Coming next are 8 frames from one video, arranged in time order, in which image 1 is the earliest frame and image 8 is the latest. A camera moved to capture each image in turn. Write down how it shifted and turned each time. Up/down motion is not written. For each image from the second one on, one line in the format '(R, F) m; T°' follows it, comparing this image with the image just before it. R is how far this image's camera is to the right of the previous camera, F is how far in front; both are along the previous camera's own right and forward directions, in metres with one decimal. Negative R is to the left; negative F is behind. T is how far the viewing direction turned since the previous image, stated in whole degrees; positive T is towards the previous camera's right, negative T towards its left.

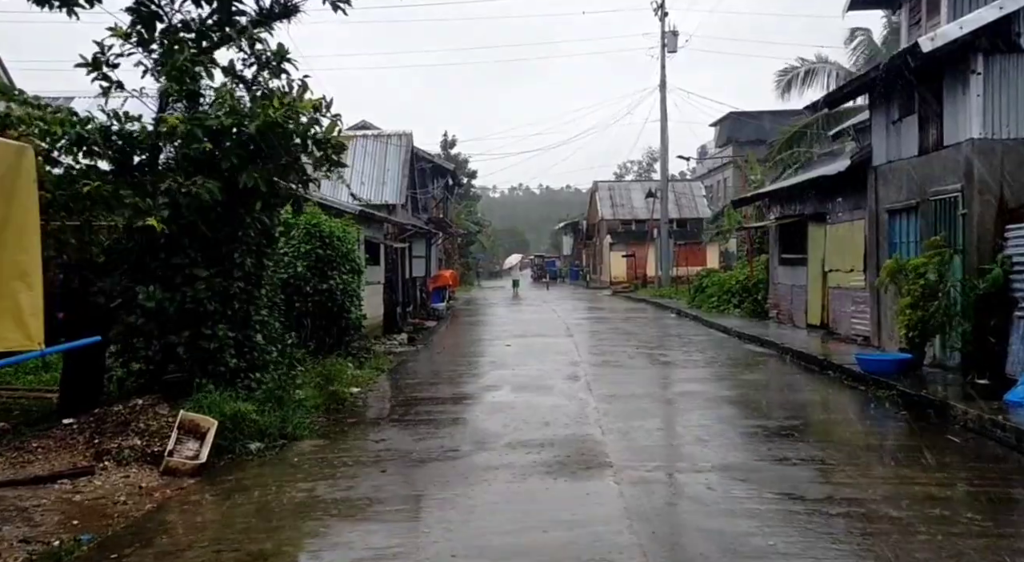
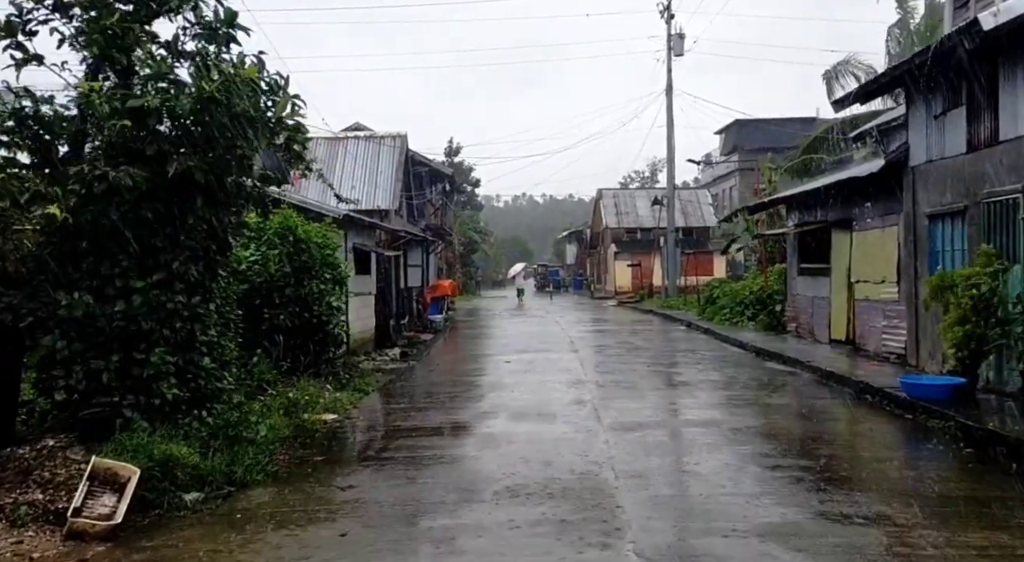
(+0.1, +1.4) m; 0°
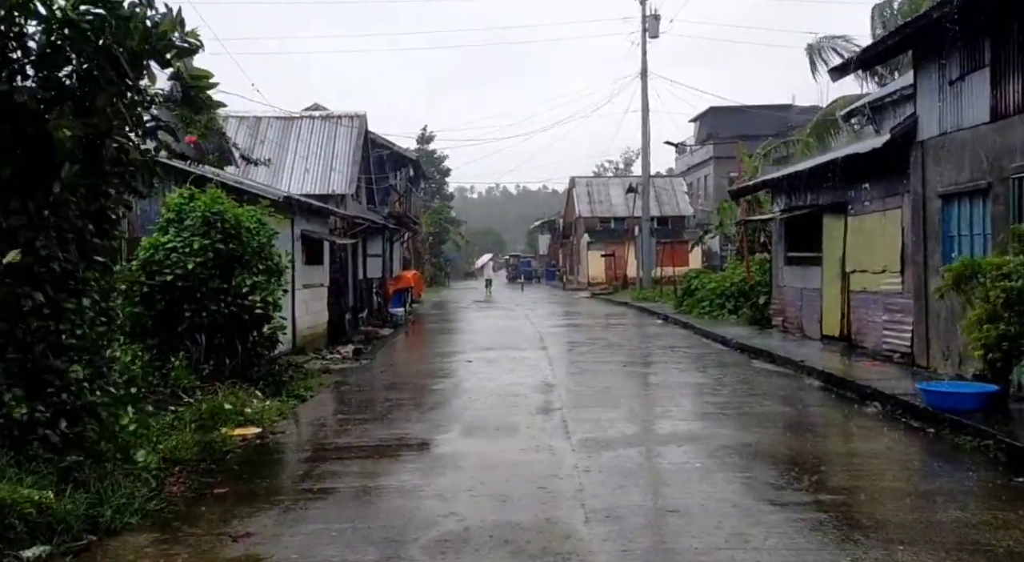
(+0.2, +1.5) m; +2°
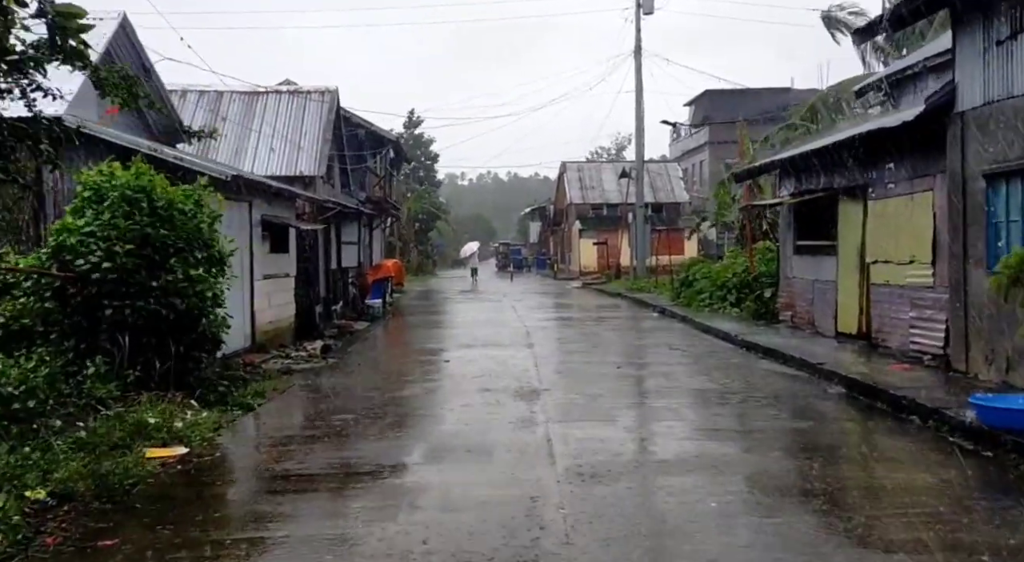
(+0.1, +1.5) m; +1°
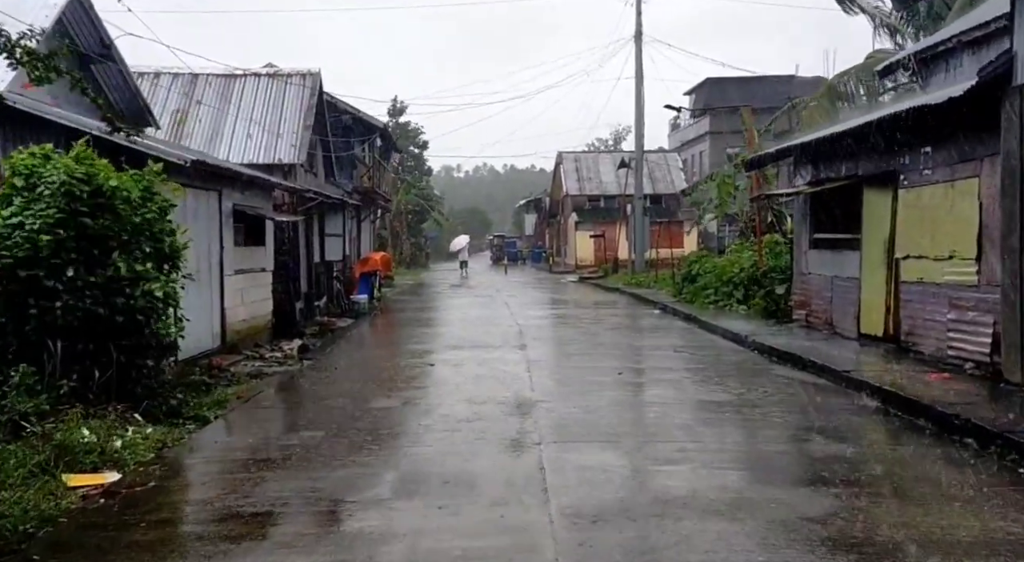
(0.0, +1.2) m; 0°
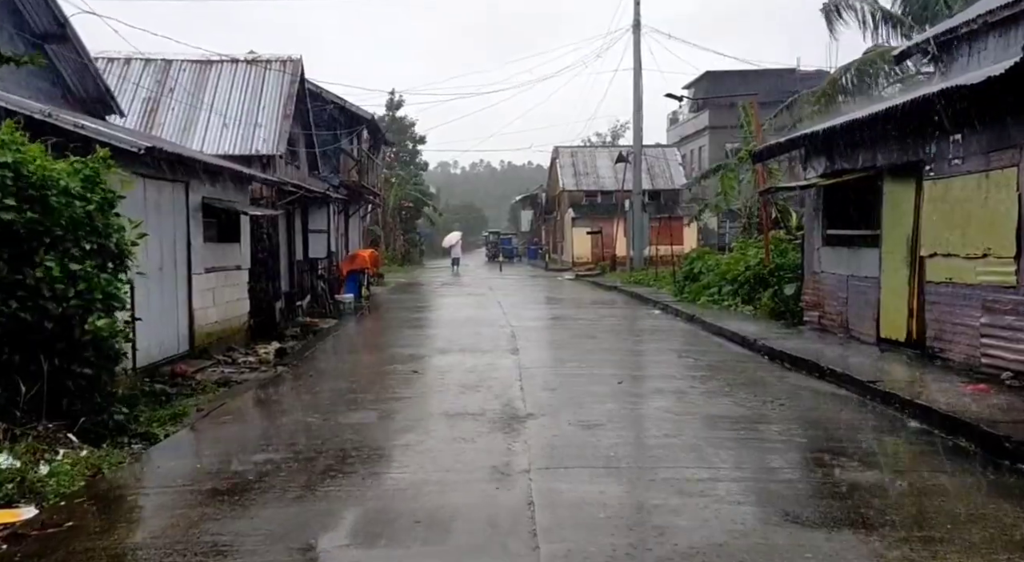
(+0.1, +1.0) m; 0°
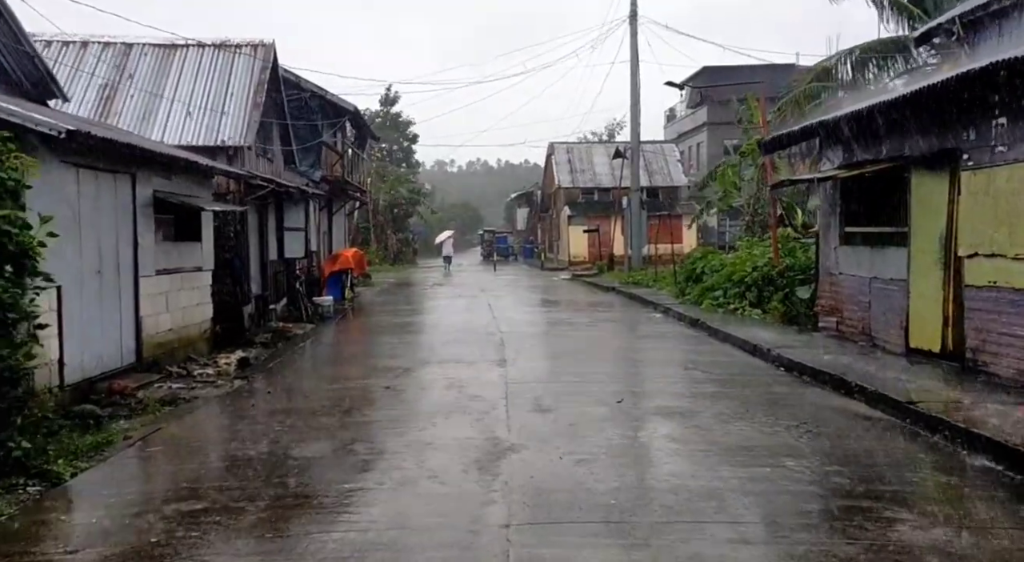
(+0.1, +1.3) m; 0°
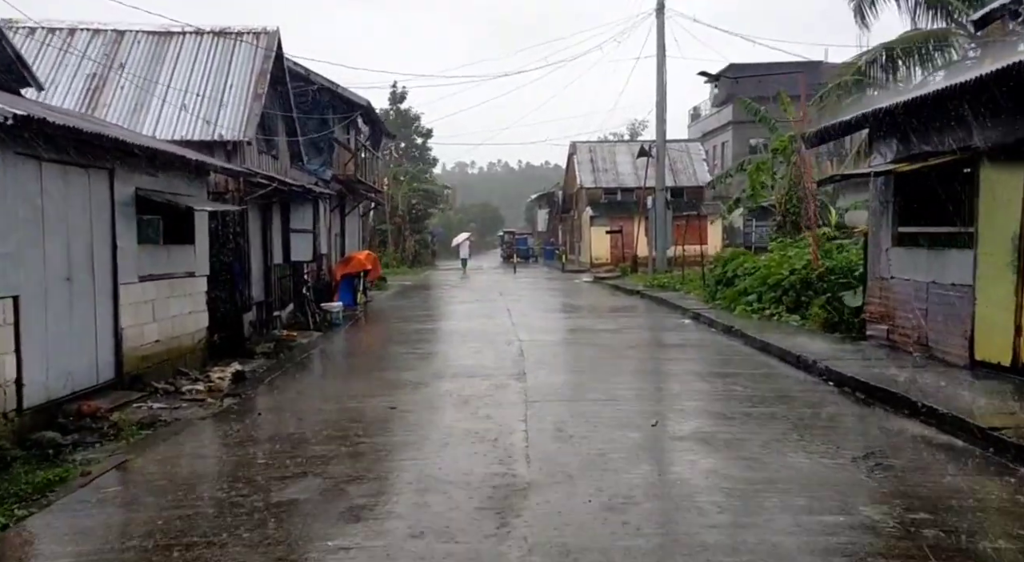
(0.0, +1.1) m; -1°
